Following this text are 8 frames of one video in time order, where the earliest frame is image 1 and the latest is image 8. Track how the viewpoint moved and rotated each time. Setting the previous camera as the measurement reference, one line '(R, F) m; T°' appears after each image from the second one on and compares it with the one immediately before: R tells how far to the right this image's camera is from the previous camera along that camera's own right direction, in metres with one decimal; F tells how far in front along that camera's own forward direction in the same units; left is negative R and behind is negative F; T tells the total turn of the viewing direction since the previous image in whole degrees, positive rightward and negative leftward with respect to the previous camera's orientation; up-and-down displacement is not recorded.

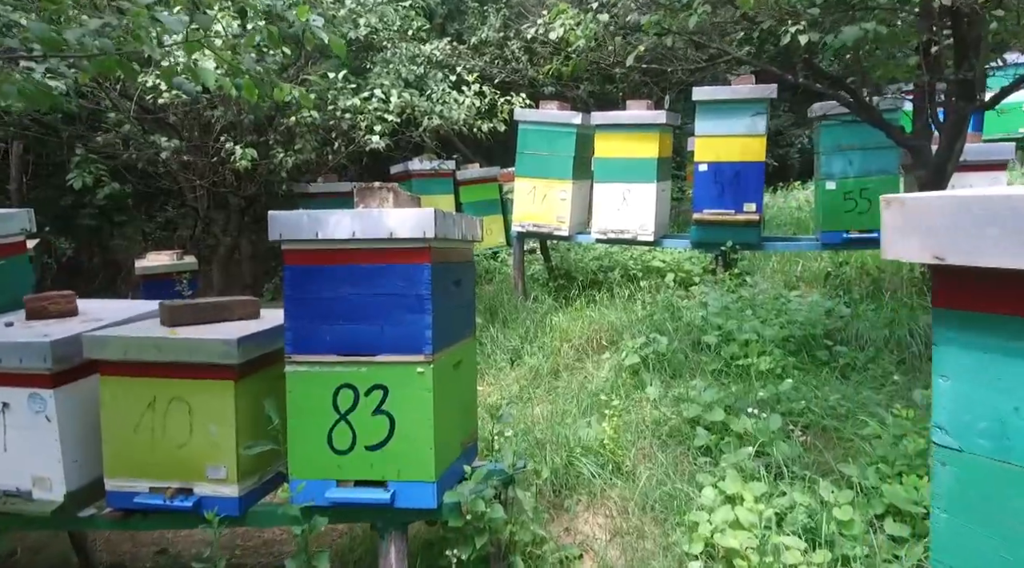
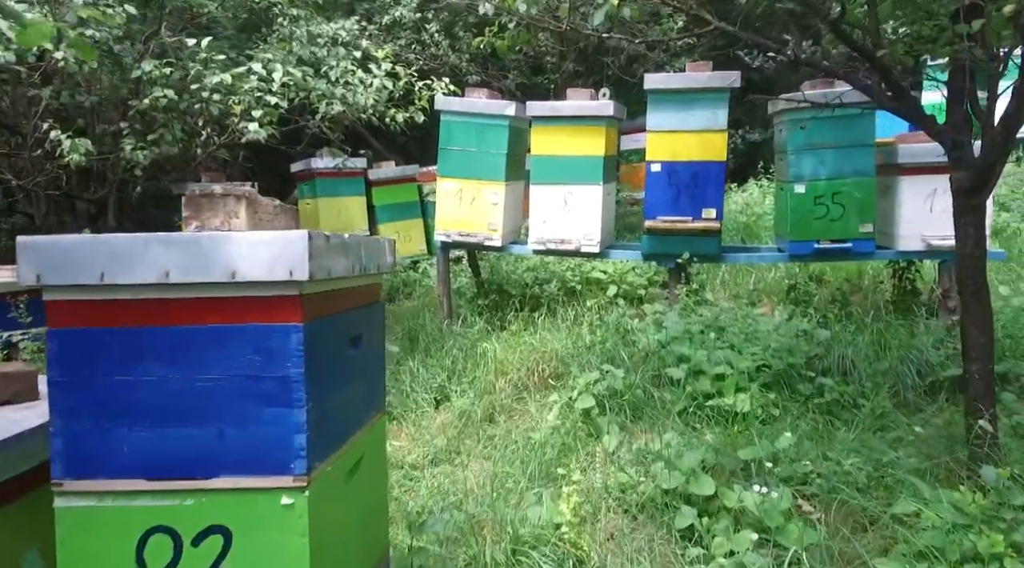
(0.0, +0.9) m; +5°
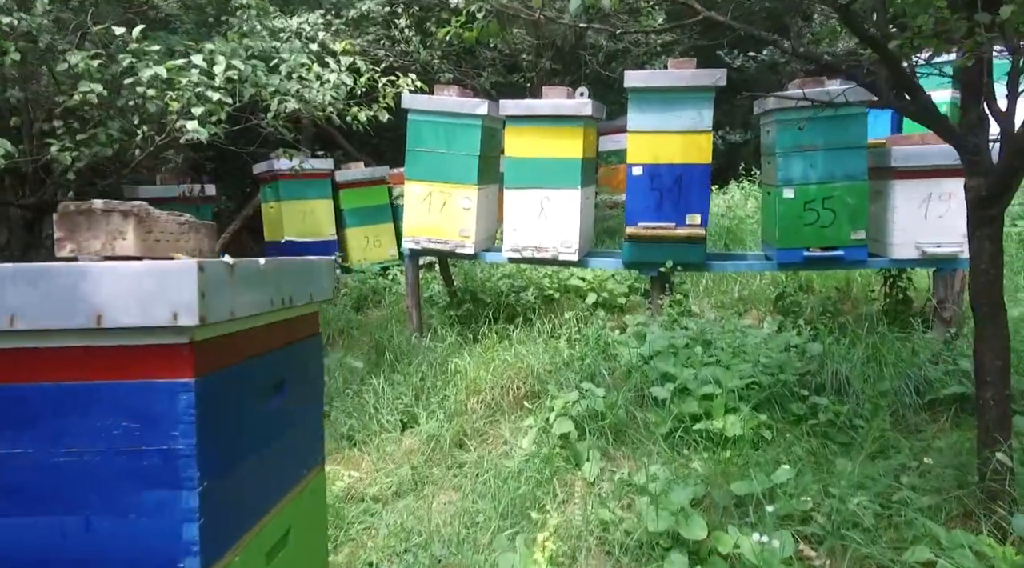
(0.0, +0.3) m; +1°
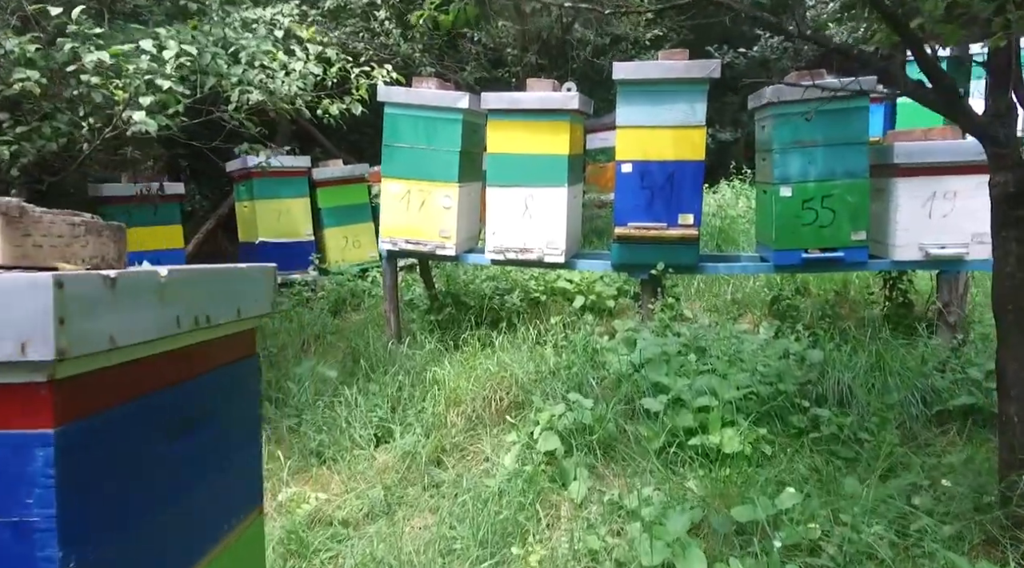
(0.0, +0.2) m; +1°
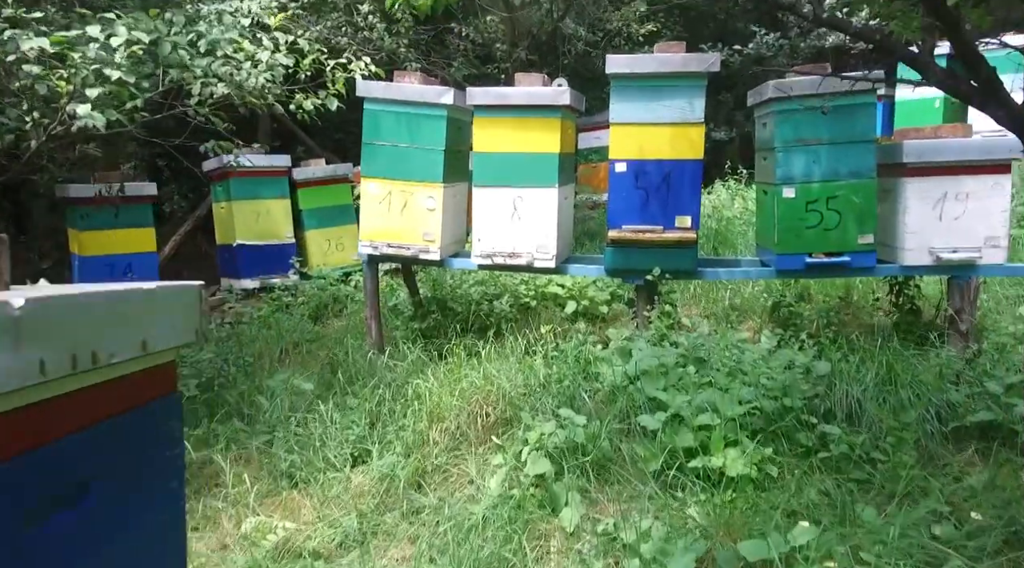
(0.0, +0.2) m; +1°
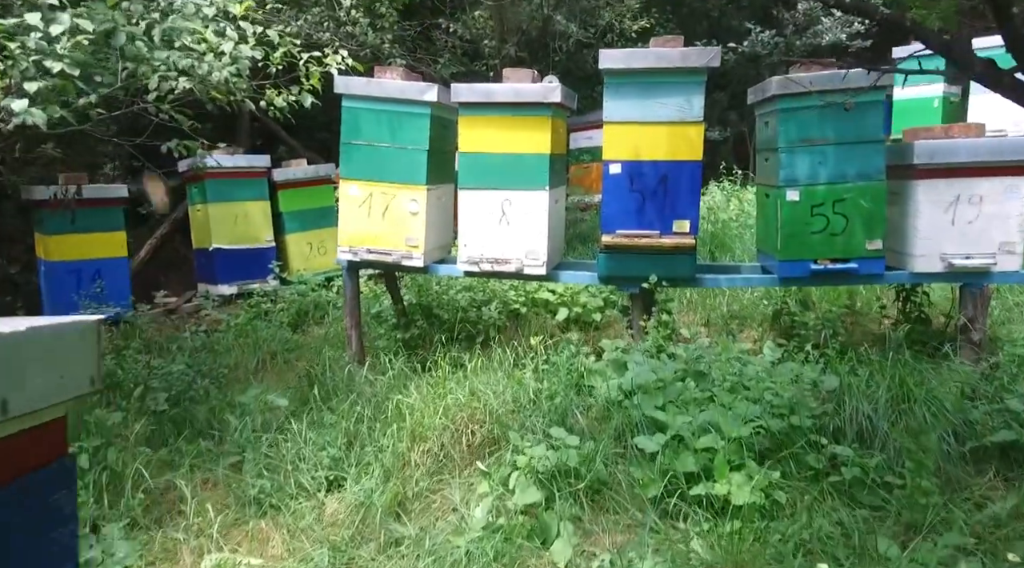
(0.0, +0.2) m; +1°
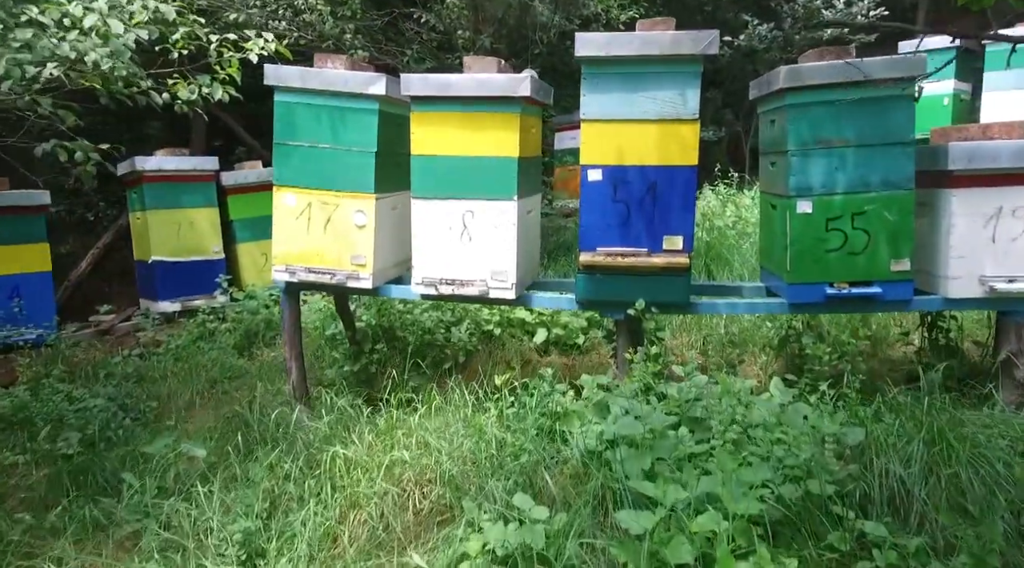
(+0.1, +0.6) m; +1°
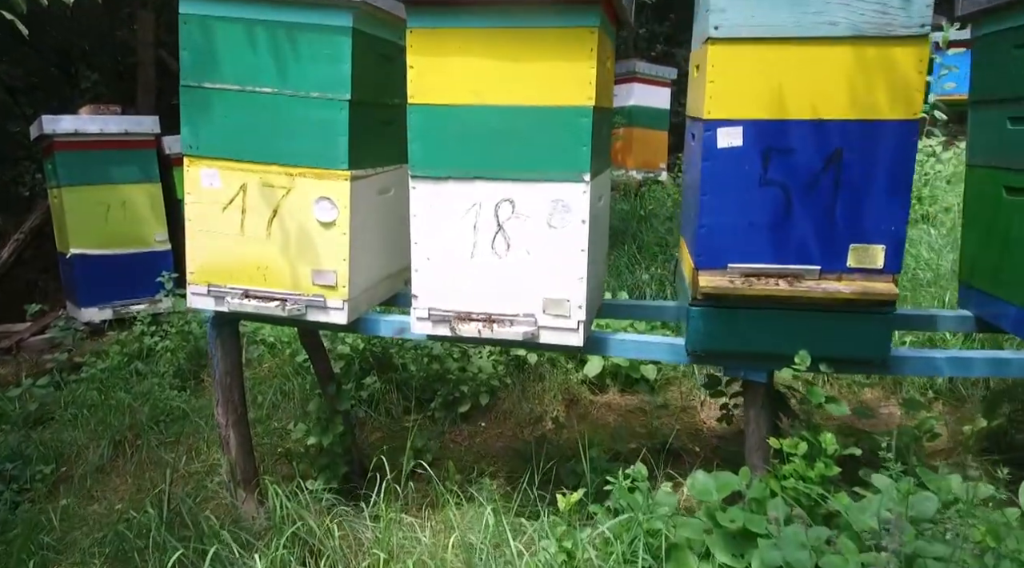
(-0.1, +1.3) m; 0°
